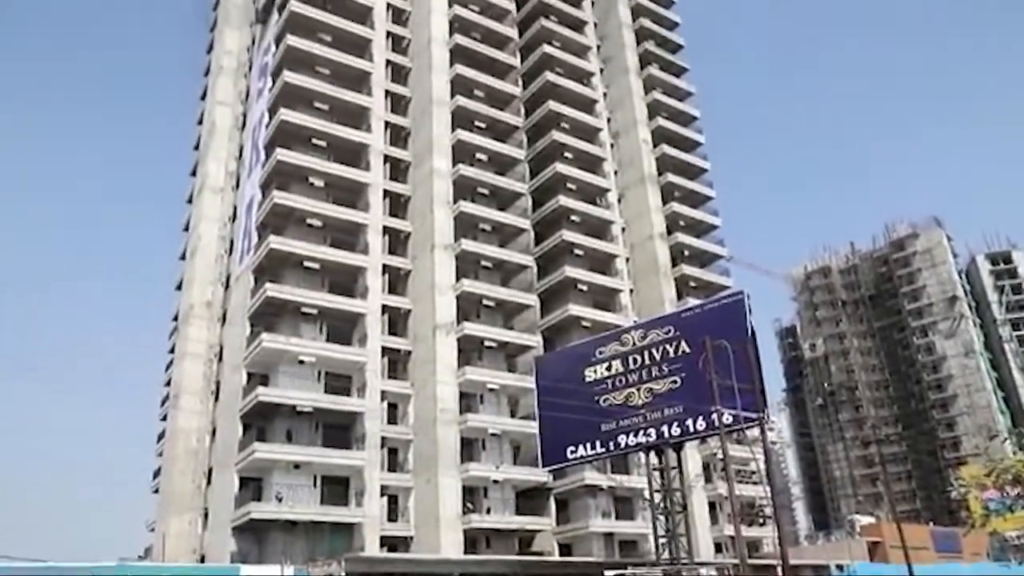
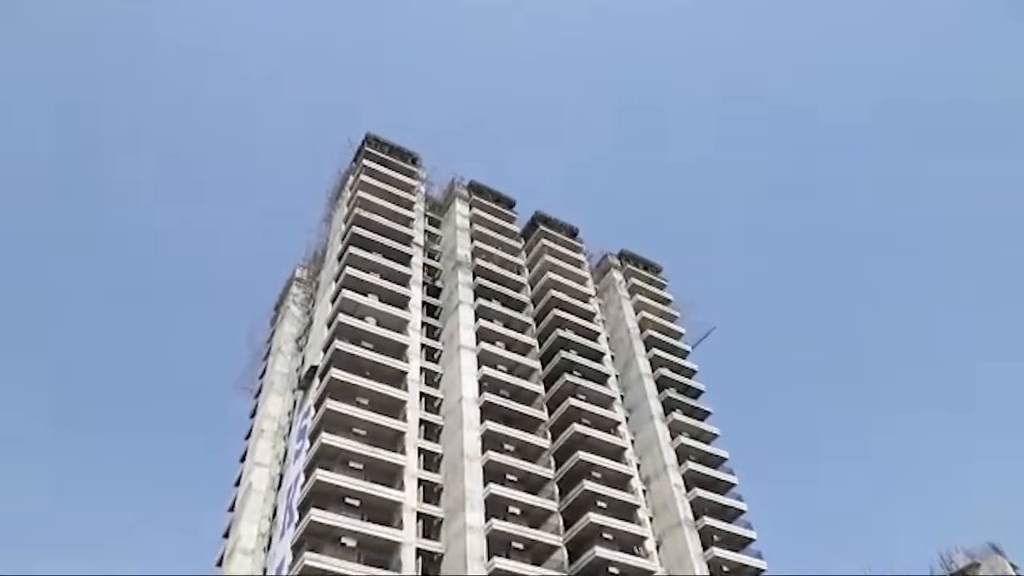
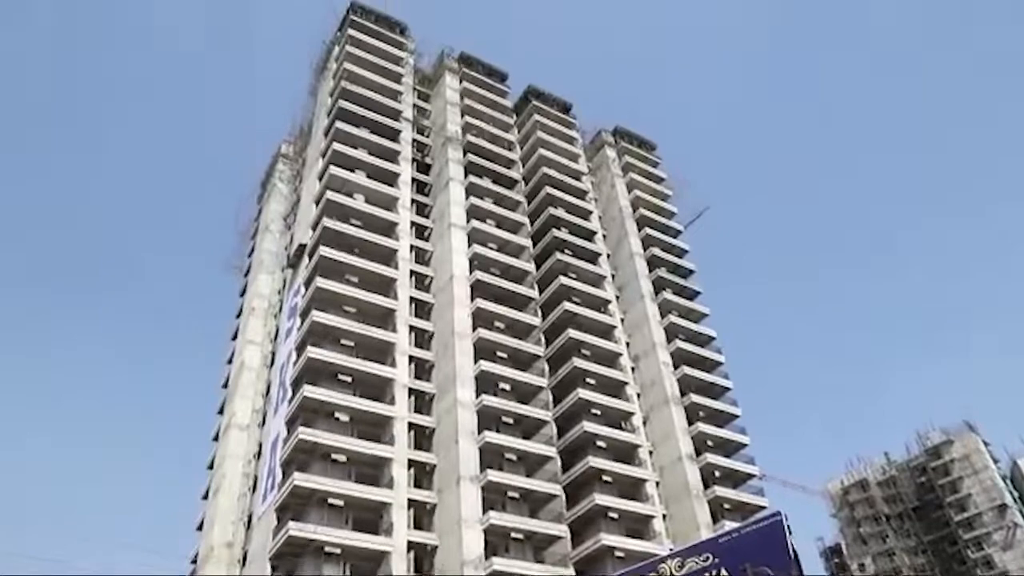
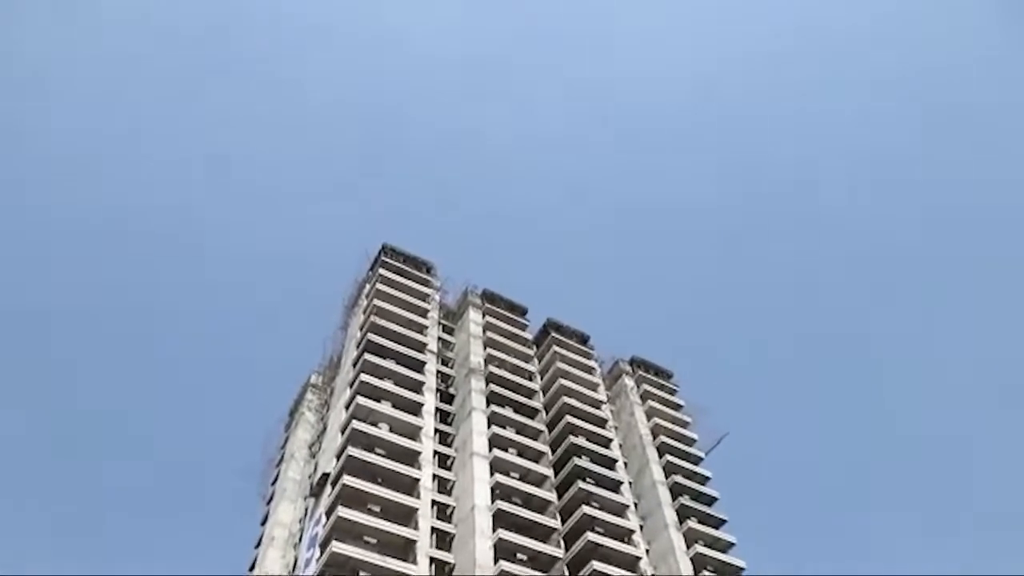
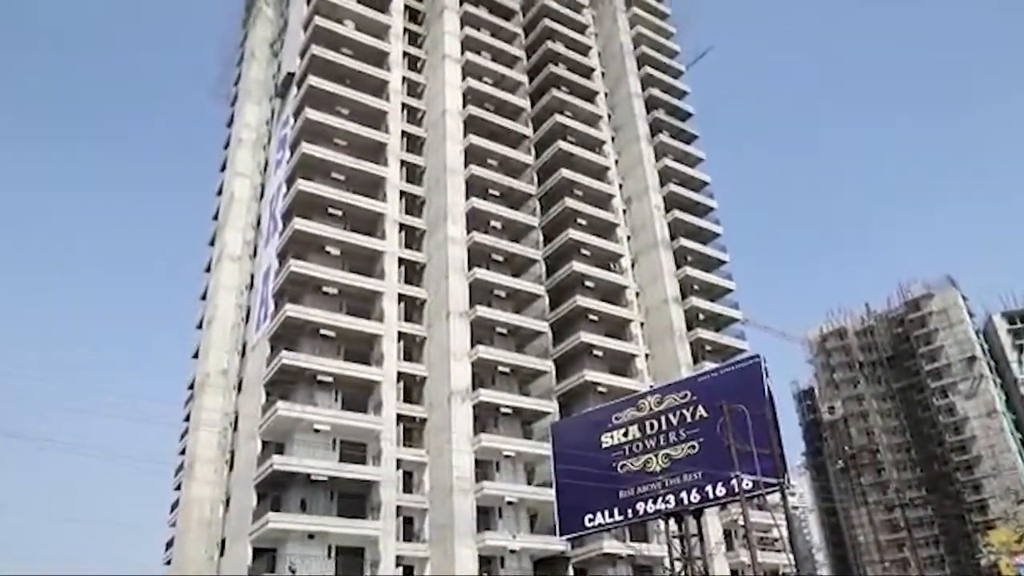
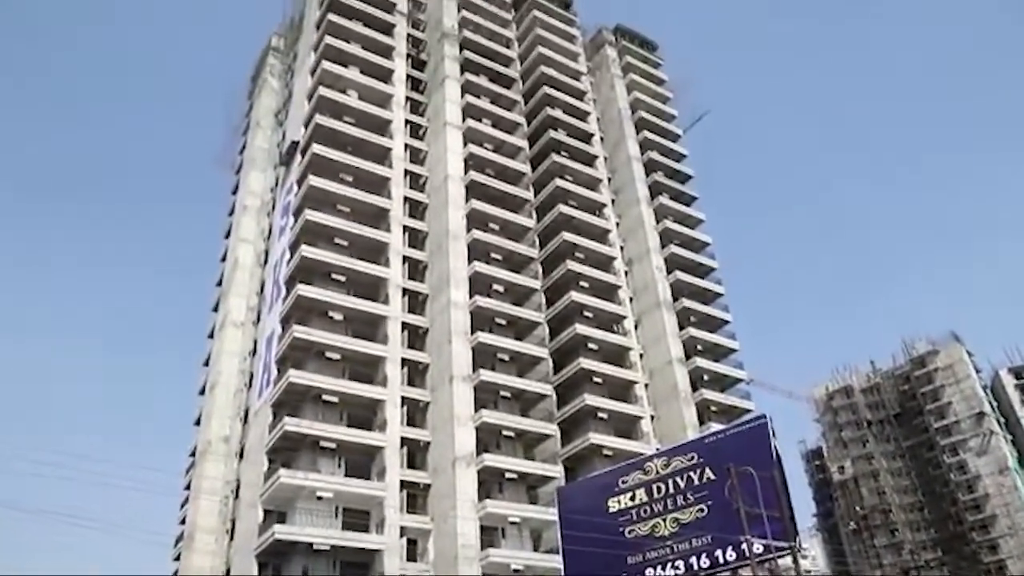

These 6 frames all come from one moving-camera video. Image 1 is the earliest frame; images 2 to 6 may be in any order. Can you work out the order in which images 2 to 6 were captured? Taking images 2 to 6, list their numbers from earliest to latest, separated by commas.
5, 6, 3, 2, 4
